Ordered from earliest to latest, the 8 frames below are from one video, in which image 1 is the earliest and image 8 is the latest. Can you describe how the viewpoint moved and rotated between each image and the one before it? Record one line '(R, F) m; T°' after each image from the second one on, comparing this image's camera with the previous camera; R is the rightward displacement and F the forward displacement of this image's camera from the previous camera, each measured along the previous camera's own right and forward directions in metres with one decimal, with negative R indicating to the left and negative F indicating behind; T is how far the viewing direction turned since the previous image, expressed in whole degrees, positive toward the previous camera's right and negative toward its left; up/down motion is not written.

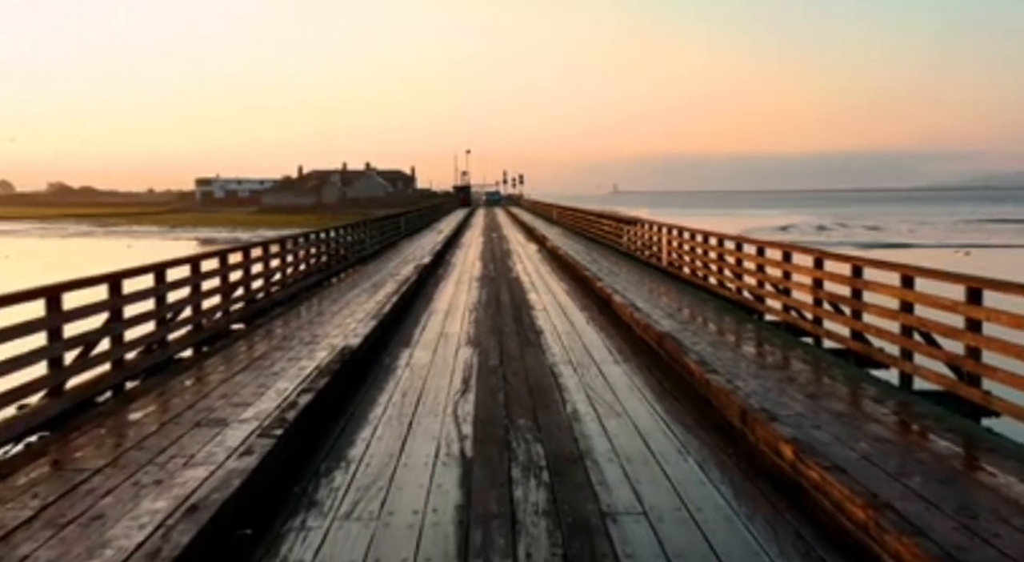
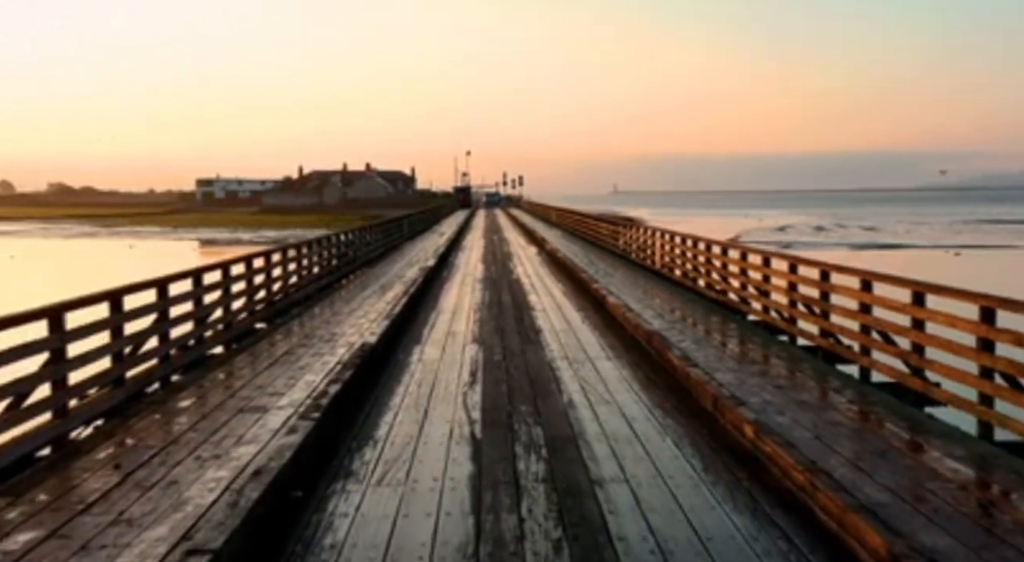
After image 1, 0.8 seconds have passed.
(0.0, -0.7) m; 0°
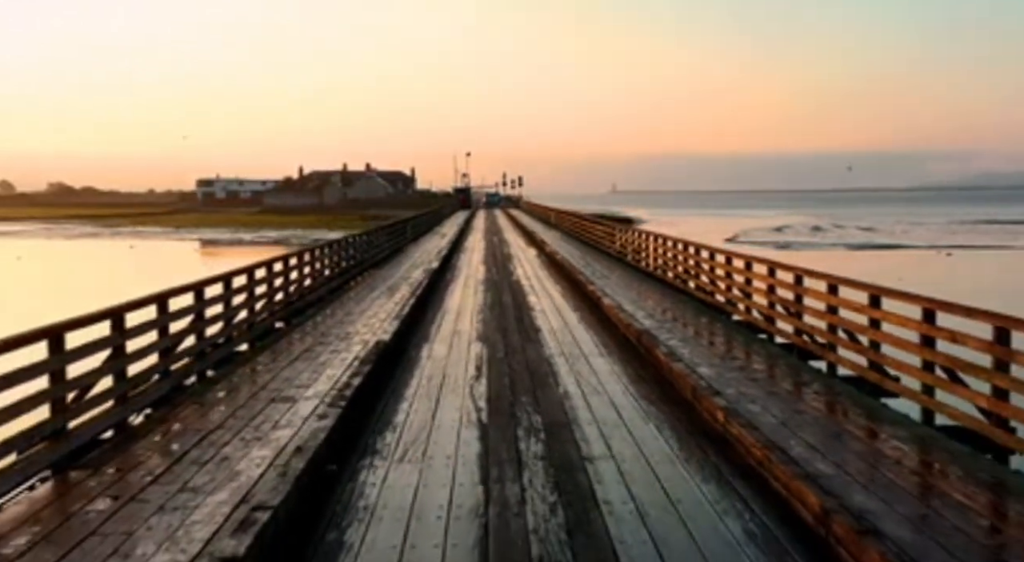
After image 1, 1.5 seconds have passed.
(0.0, -0.7) m; 0°
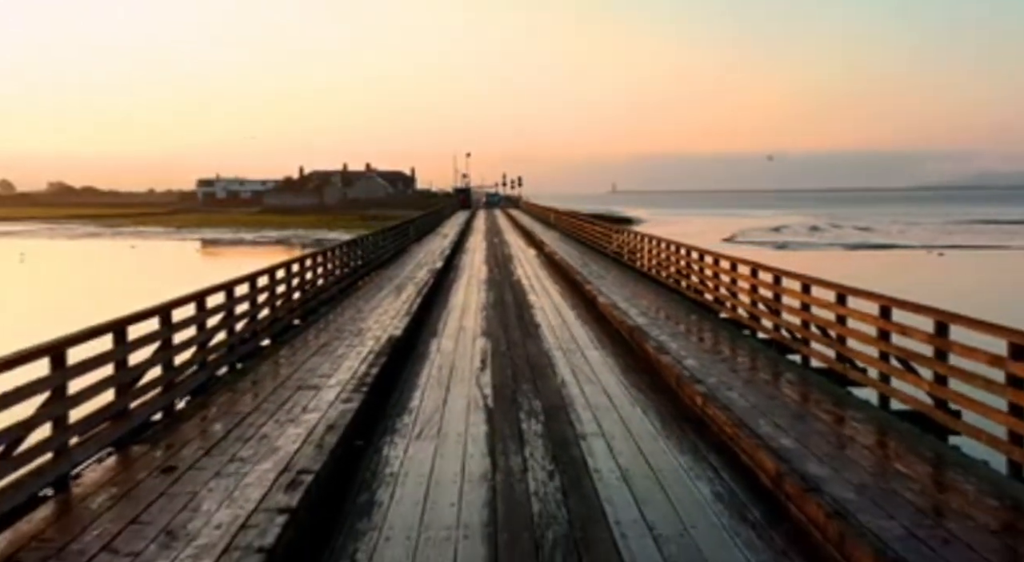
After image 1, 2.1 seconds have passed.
(0.0, -0.7) m; 0°
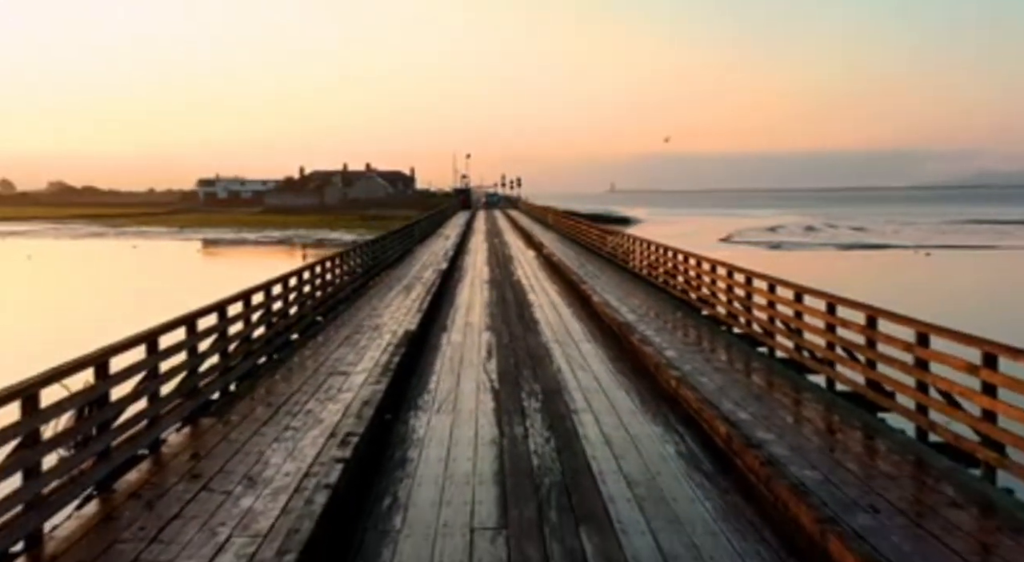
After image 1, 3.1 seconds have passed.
(0.0, -1.2) m; 0°
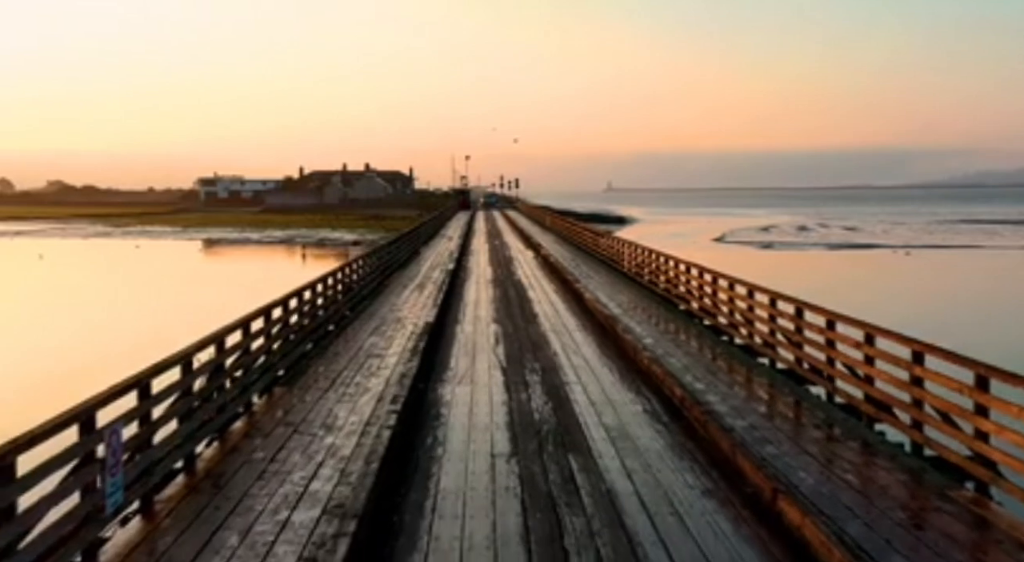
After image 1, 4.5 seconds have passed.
(-0.1, -1.9) m; 0°
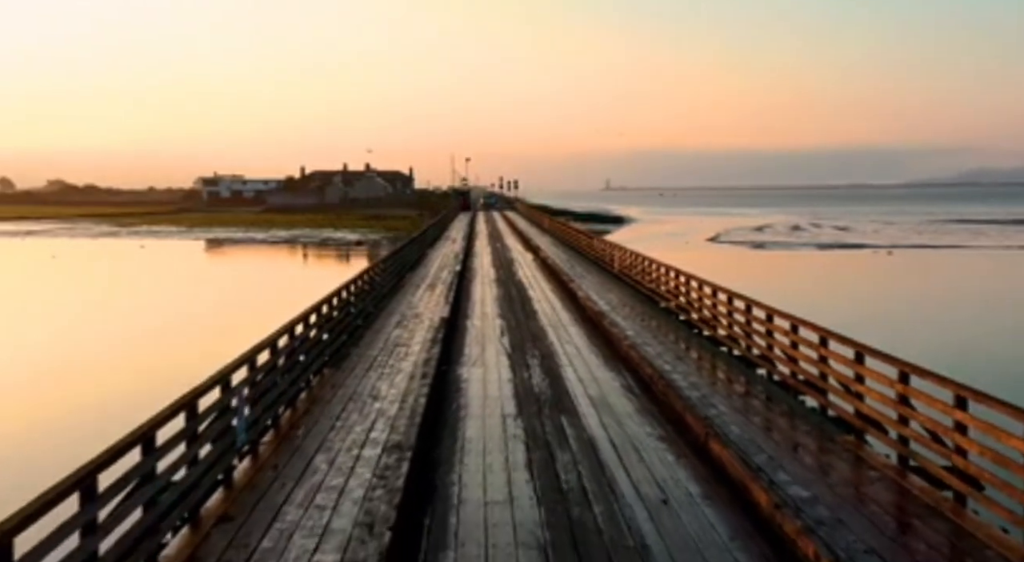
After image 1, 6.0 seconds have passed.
(-0.1, -2.1) m; 0°
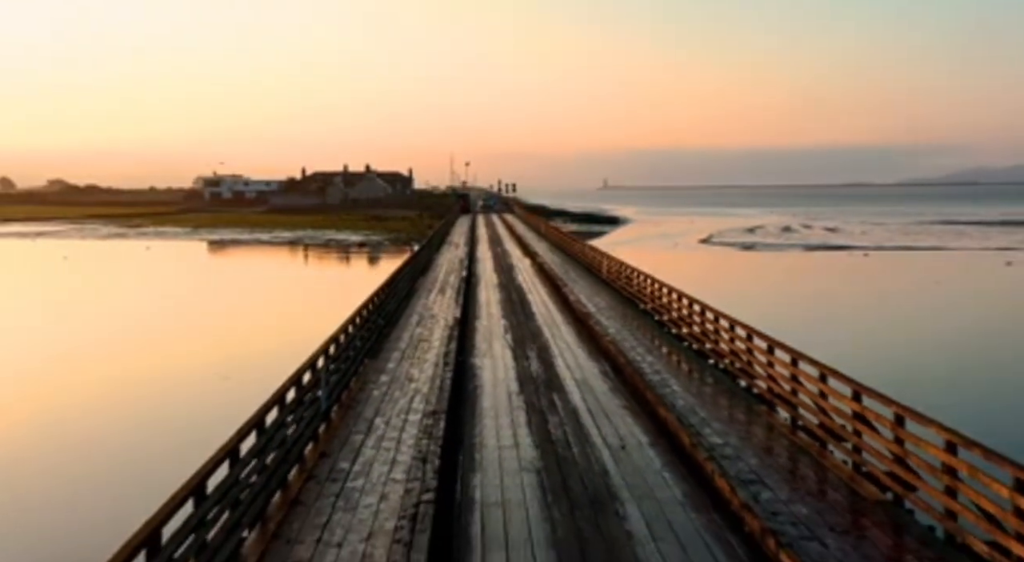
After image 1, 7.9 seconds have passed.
(-0.1, -2.8) m; 0°
